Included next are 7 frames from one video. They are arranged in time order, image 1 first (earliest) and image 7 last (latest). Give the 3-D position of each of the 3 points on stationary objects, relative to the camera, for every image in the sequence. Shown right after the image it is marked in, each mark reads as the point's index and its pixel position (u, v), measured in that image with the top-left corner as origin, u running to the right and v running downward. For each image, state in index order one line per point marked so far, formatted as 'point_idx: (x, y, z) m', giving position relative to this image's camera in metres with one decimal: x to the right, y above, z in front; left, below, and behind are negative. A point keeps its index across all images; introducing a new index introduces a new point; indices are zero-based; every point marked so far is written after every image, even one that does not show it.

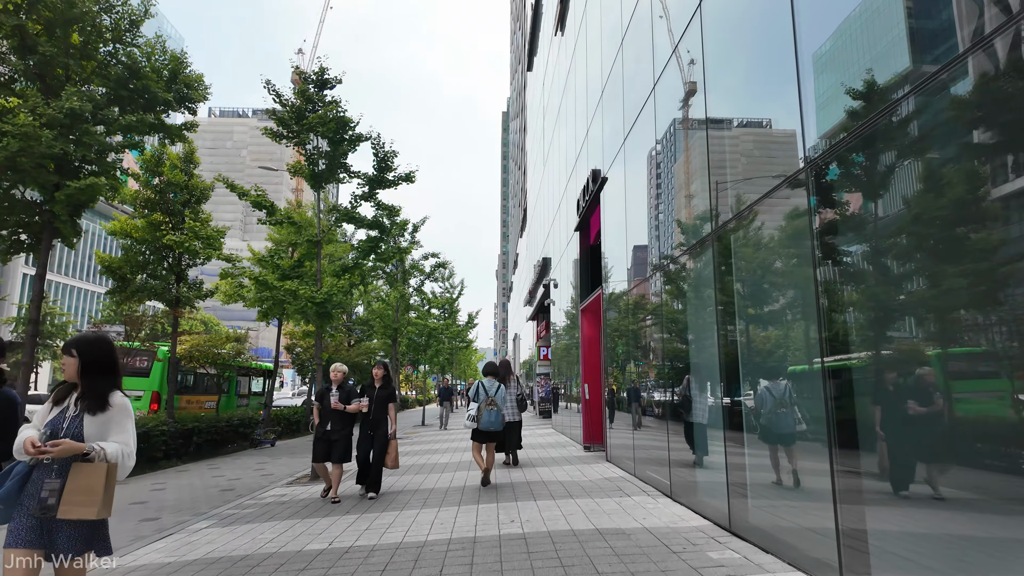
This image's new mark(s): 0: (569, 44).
0: (+1.6, +7.0, +16.0) m
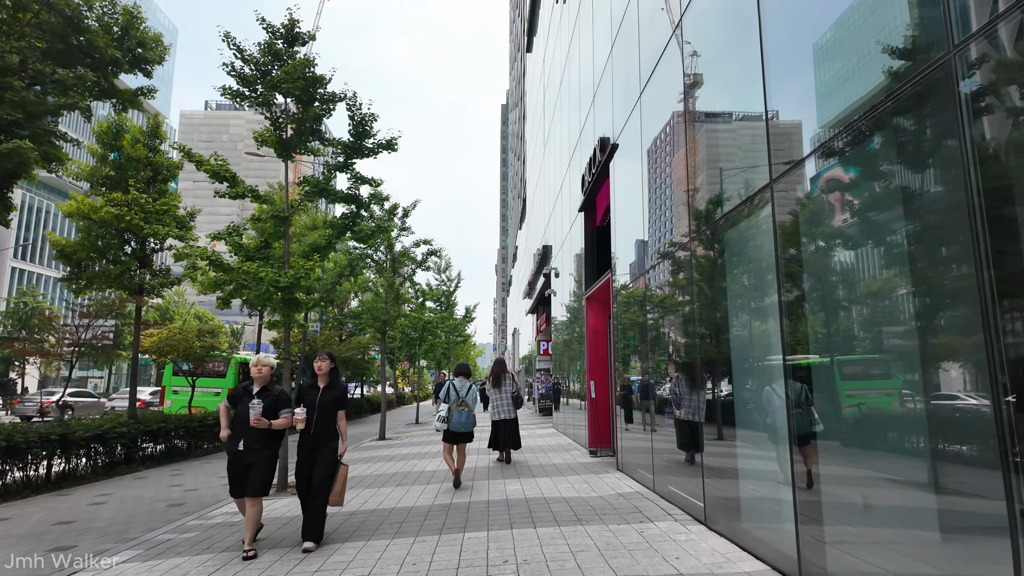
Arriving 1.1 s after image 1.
0: (+1.5, +7.2, +15.5) m
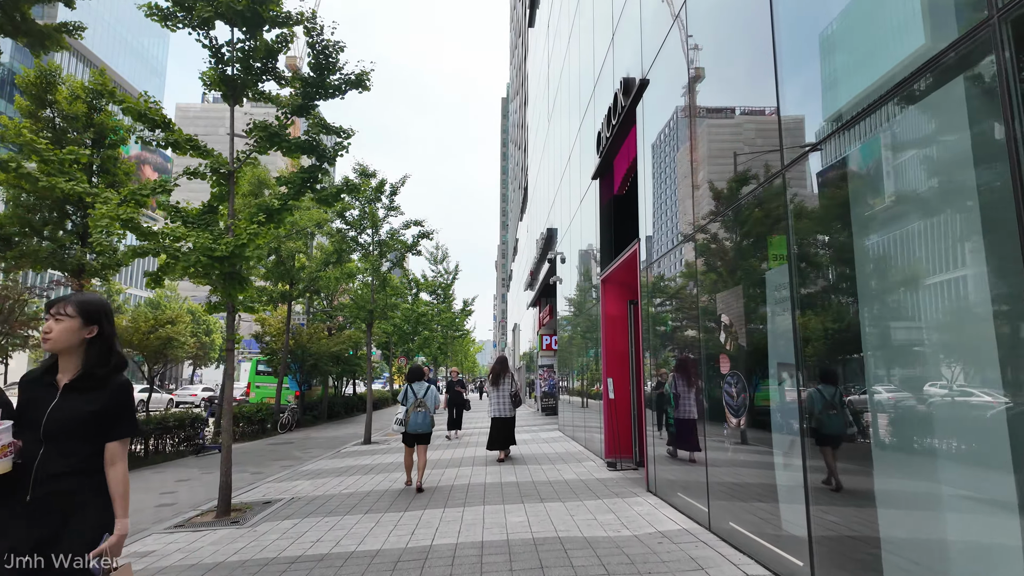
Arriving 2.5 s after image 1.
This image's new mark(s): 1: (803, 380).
0: (+1.6, +7.4, +14.8) m
1: (+2.2, -0.7, +4.1) m
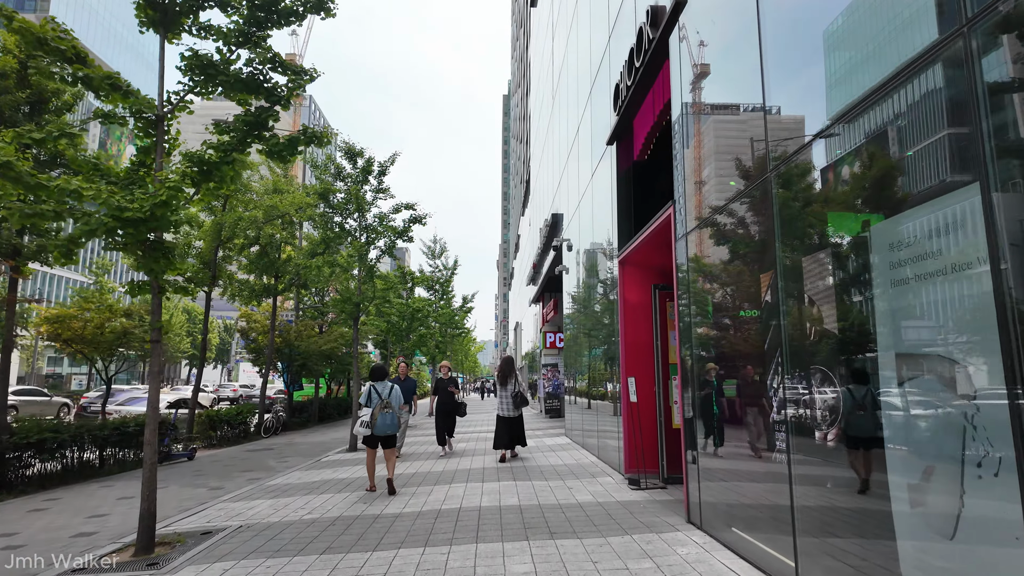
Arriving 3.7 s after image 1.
0: (+1.6, +7.4, +14.3) m
1: (+2.2, -0.6, +3.6) m
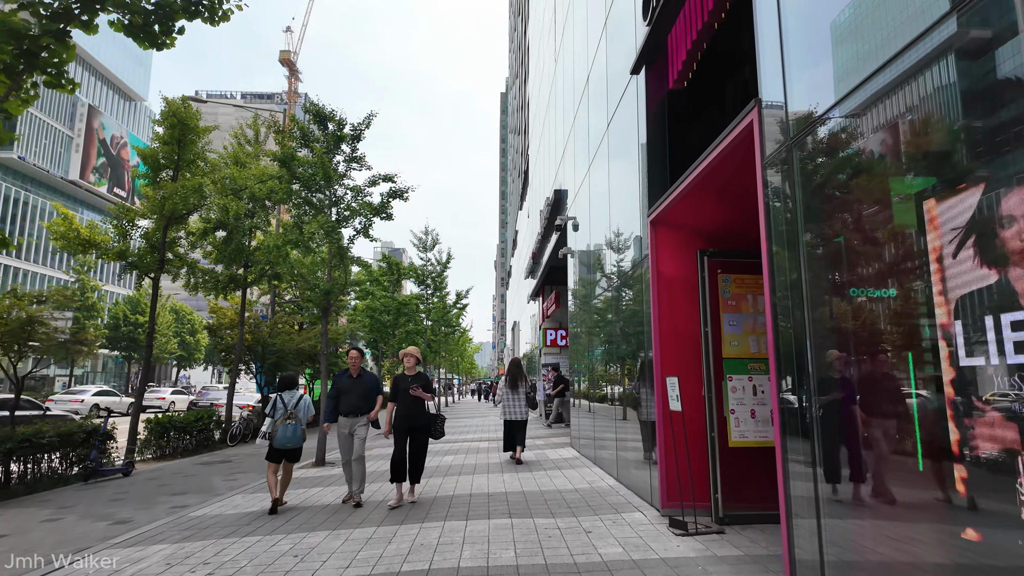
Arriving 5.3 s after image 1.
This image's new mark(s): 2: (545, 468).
0: (+1.5, +7.5, +13.6) m
1: (+2.2, -0.5, +2.9) m
2: (+0.6, -3.2, +10.2) m
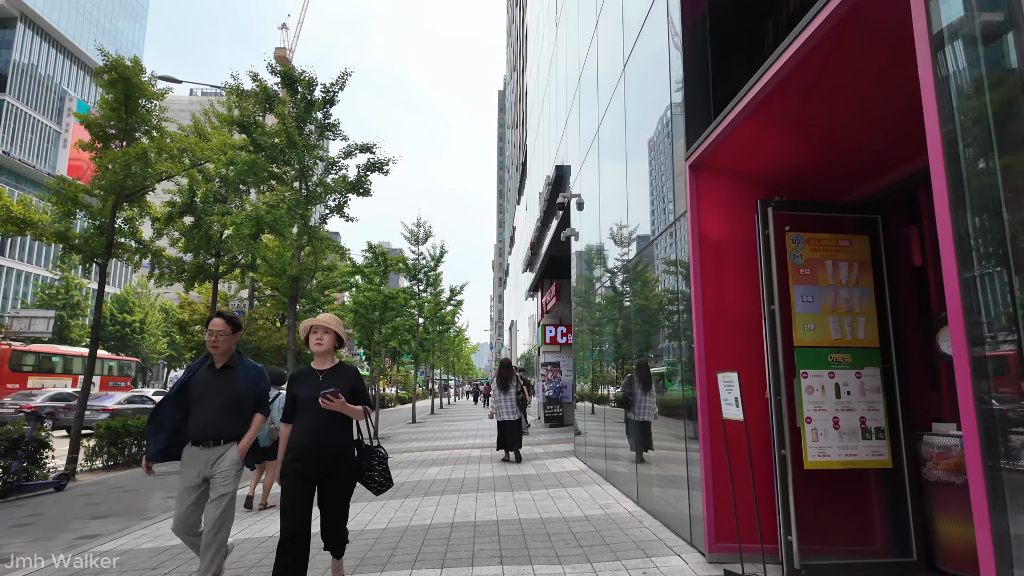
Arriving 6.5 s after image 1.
0: (+1.5, +7.6, +13.2) m
1: (+2.1, -0.4, +2.4) m
2: (+0.5, -3.1, +9.7) m
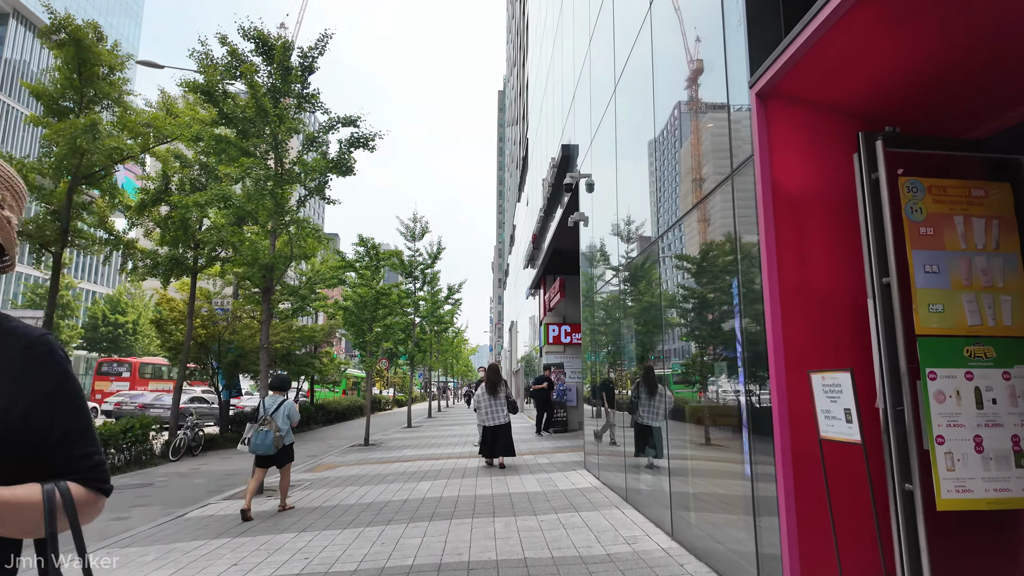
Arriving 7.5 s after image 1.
0: (+1.5, +7.6, +12.8) m
1: (+2.1, -0.3, +2.0) m
2: (+0.5, -3.1, +9.3) m
